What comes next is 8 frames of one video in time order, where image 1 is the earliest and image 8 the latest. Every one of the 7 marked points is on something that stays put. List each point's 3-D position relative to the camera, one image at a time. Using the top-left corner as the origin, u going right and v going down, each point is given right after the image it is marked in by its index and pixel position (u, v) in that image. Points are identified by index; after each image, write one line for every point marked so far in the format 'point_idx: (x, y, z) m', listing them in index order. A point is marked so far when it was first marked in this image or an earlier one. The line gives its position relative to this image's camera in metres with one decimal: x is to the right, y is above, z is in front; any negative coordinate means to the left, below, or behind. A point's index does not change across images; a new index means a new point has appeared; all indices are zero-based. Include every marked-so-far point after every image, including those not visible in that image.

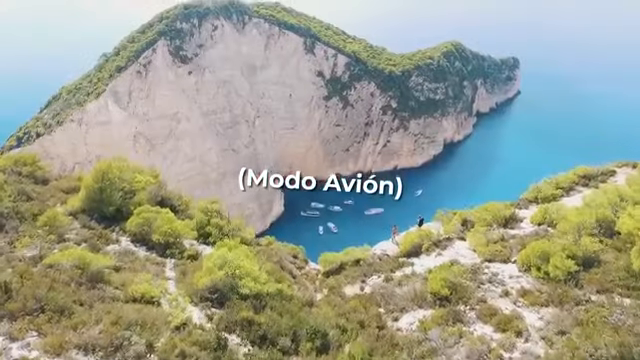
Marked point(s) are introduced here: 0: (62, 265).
0: (-12.5, -4.1, +18.8) m
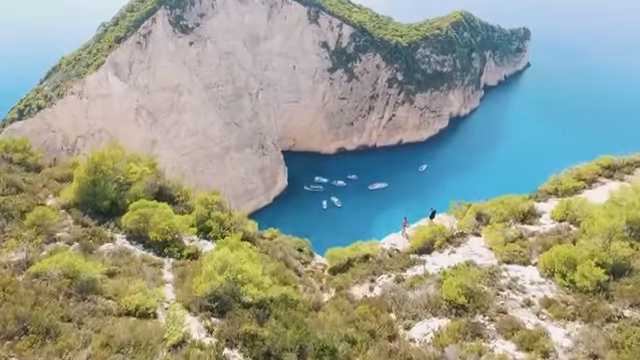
0: (-12.2, -4.2, +17.4) m
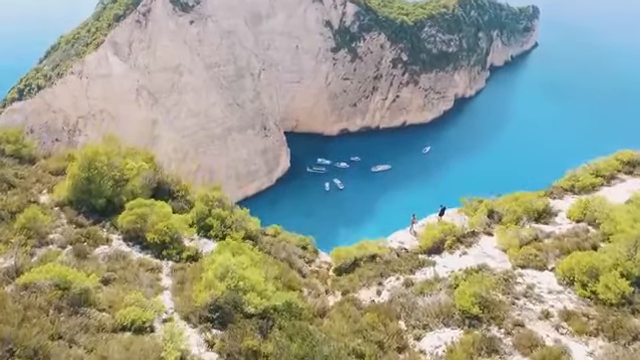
0: (-11.9, -4.4, +16.3) m
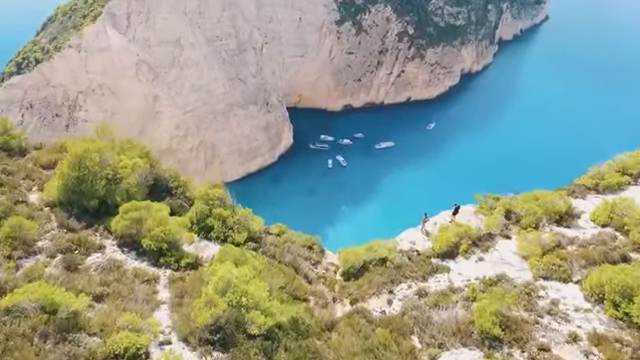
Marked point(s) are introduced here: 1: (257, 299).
0: (-11.5, -4.9, +14.9) m
1: (-2.9, -5.5, +17.9) m
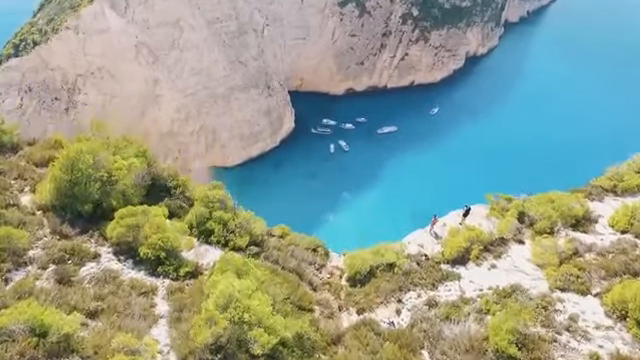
0: (-11.2, -5.4, +14.0) m
1: (-2.6, -5.9, +17.0) m
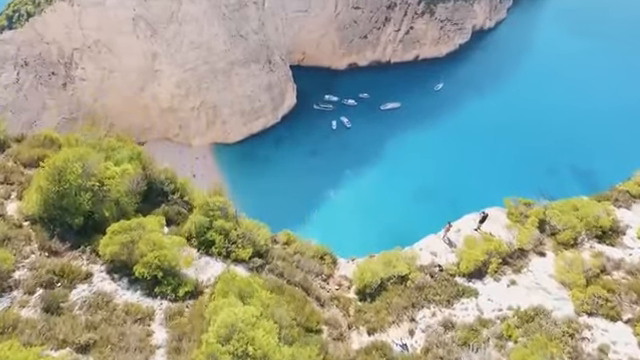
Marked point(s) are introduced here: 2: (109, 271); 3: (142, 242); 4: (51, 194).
0: (-10.8, -6.4, +12.7) m
1: (-2.2, -6.8, +15.7) m
2: (-10.3, -4.4, +18.9) m
3: (-8.7, -3.0, +18.8) m
4: (-13.7, -0.7, +19.7) m
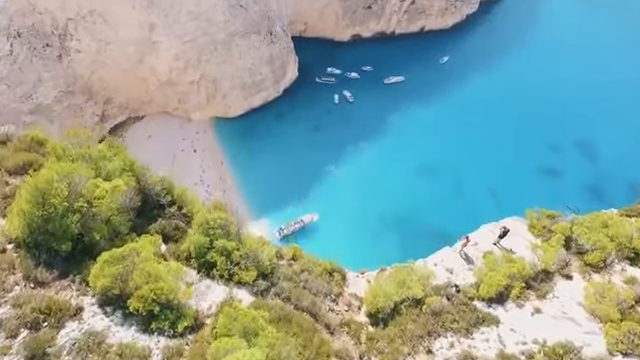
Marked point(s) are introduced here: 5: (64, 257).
0: (-10.3, -8.0, +11.2) m
1: (-1.7, -8.1, +14.2) m
2: (-9.8, -5.5, +17.3) m
3: (-8.2, -4.1, +17.2) m
4: (-13.2, -1.7, +17.9) m
5: (-12.2, -3.6, +18.5) m
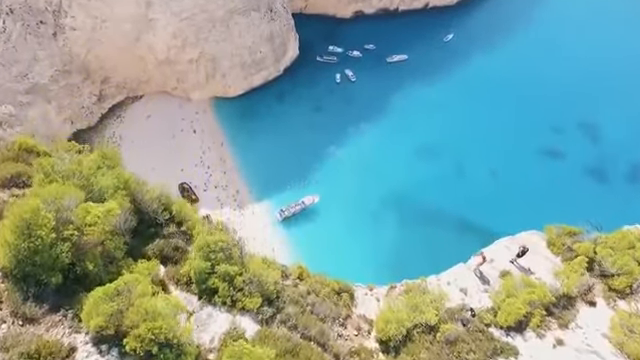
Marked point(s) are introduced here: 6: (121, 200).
0: (-9.9, -9.5, +10.2) m
1: (-1.3, -9.5, +13.2) m
2: (-9.4, -6.7, +16.1) m
3: (-7.7, -5.3, +15.9) m
4: (-12.8, -2.9, +16.5) m
5: (-11.7, -4.8, +17.2) m
6: (-10.0, -1.0, +19.6) m
